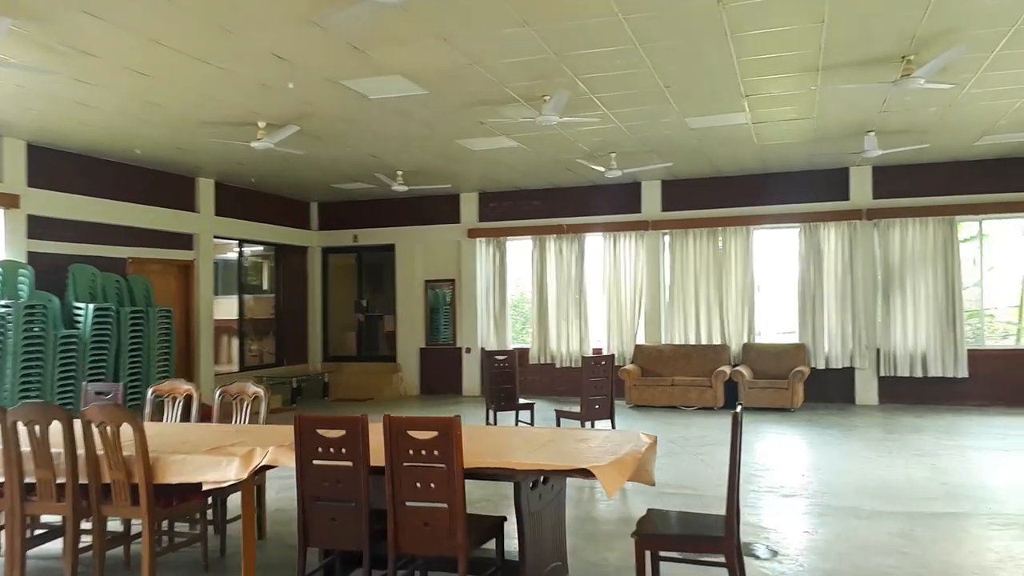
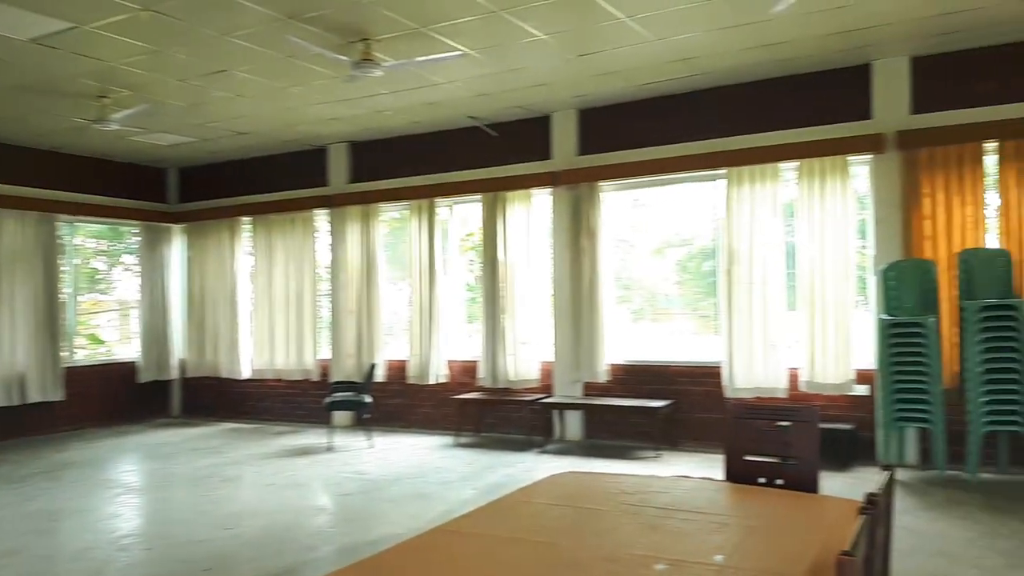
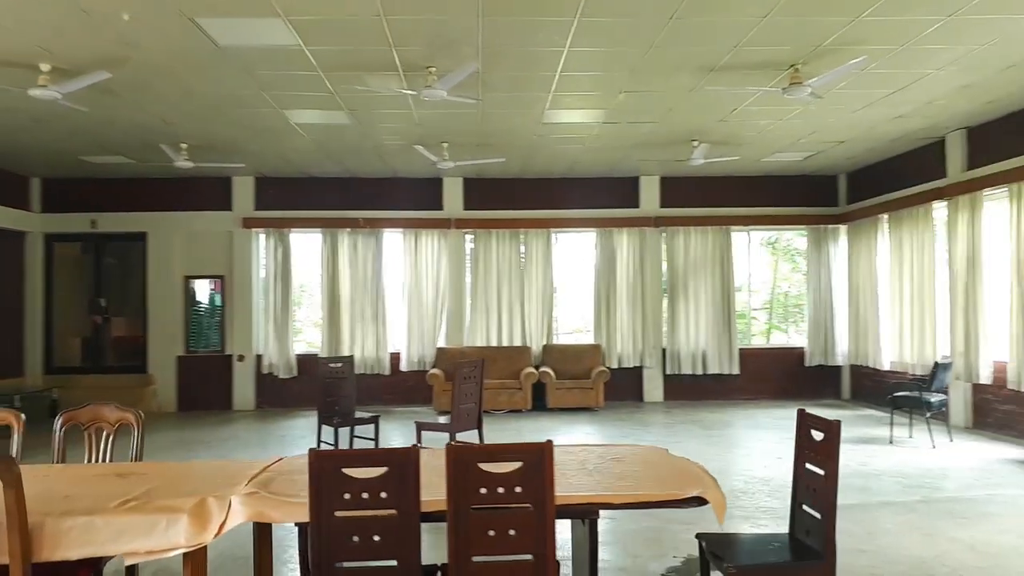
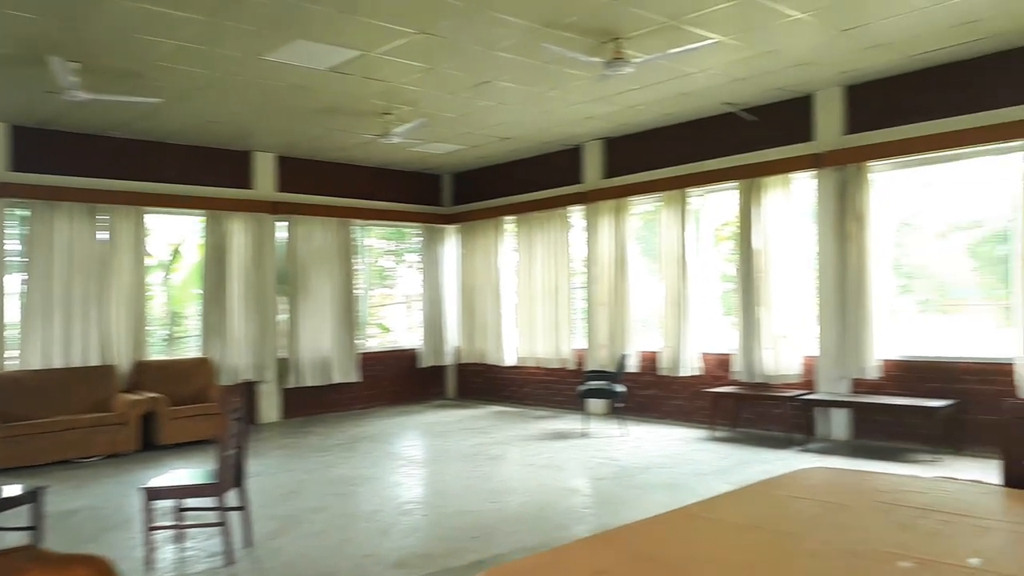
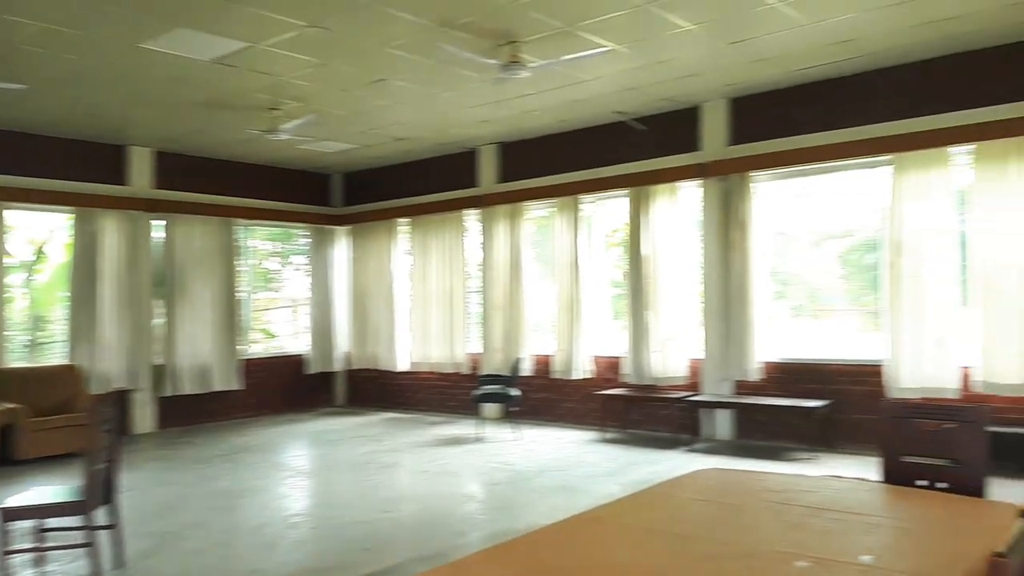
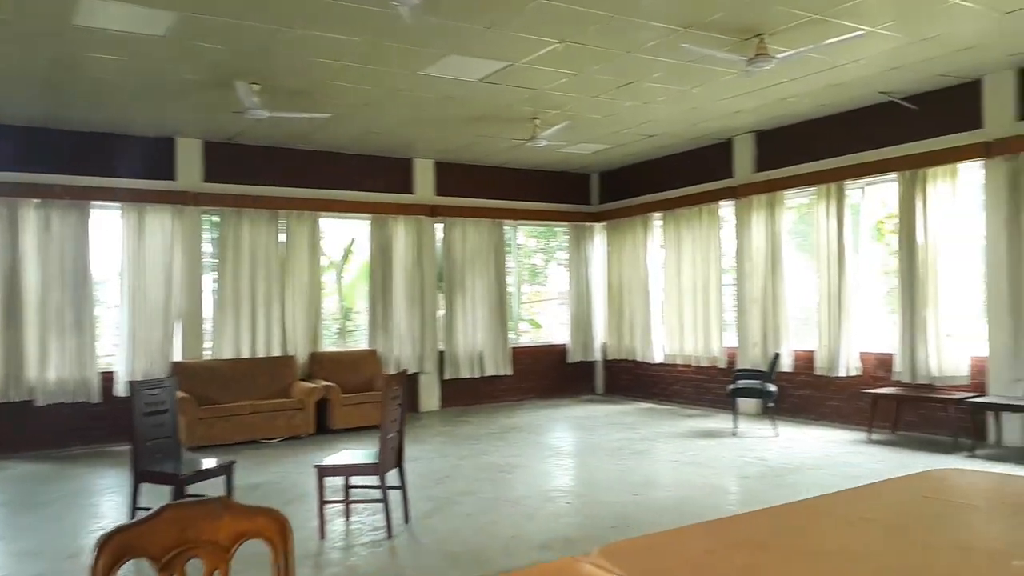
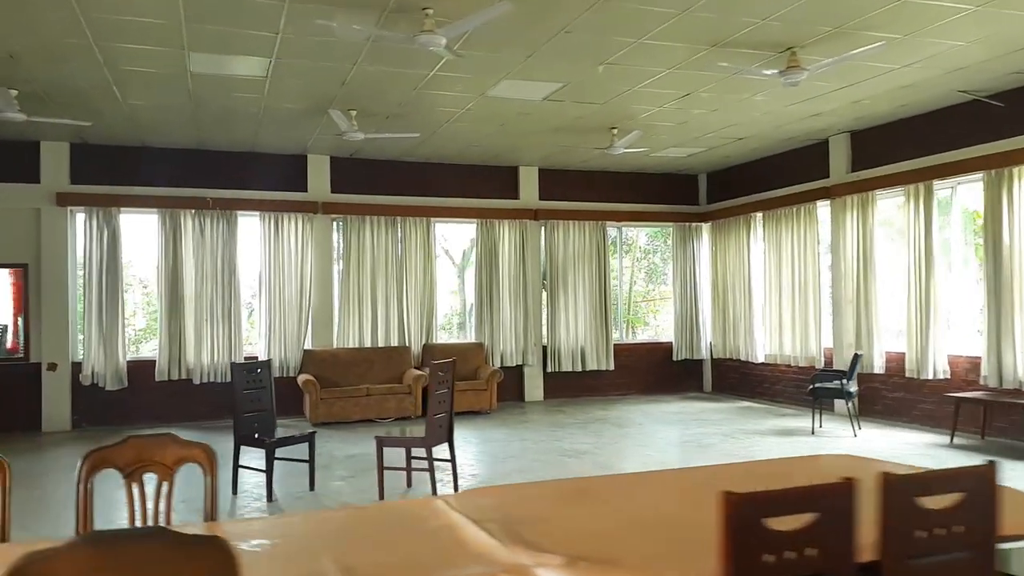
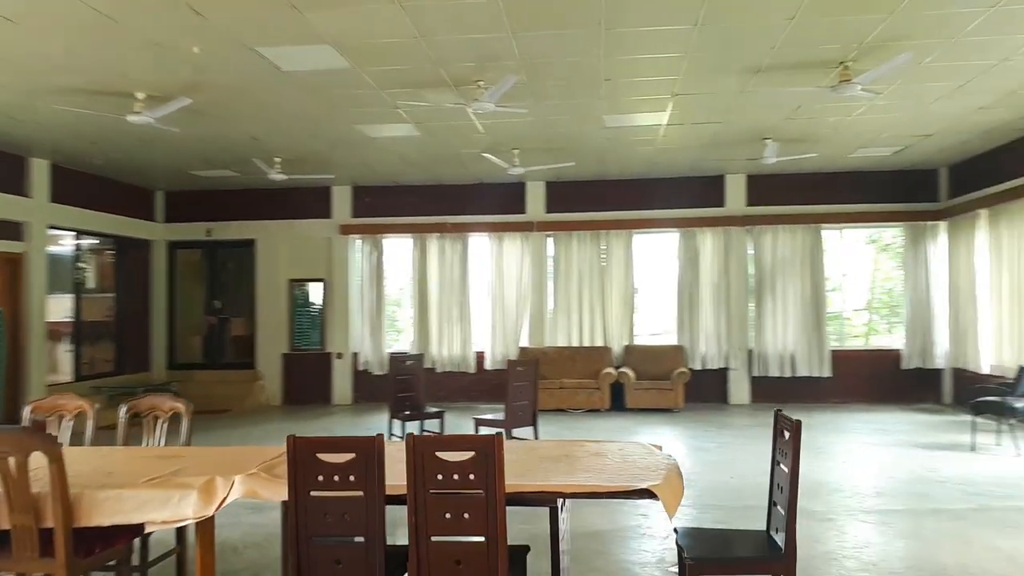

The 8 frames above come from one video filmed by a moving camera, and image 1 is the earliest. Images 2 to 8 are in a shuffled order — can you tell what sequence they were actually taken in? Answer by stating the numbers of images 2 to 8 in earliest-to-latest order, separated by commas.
8, 3, 7, 6, 4, 5, 2
